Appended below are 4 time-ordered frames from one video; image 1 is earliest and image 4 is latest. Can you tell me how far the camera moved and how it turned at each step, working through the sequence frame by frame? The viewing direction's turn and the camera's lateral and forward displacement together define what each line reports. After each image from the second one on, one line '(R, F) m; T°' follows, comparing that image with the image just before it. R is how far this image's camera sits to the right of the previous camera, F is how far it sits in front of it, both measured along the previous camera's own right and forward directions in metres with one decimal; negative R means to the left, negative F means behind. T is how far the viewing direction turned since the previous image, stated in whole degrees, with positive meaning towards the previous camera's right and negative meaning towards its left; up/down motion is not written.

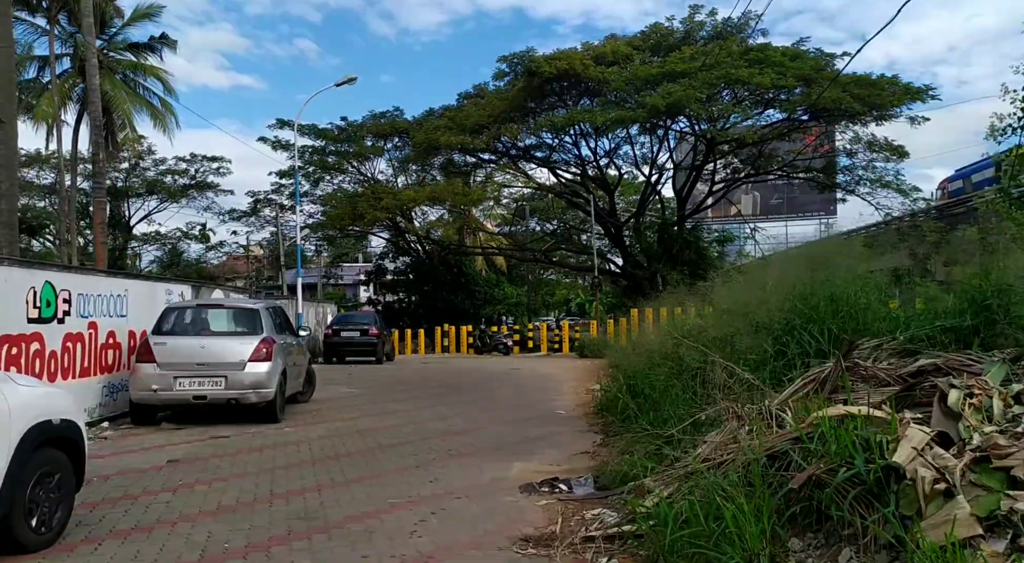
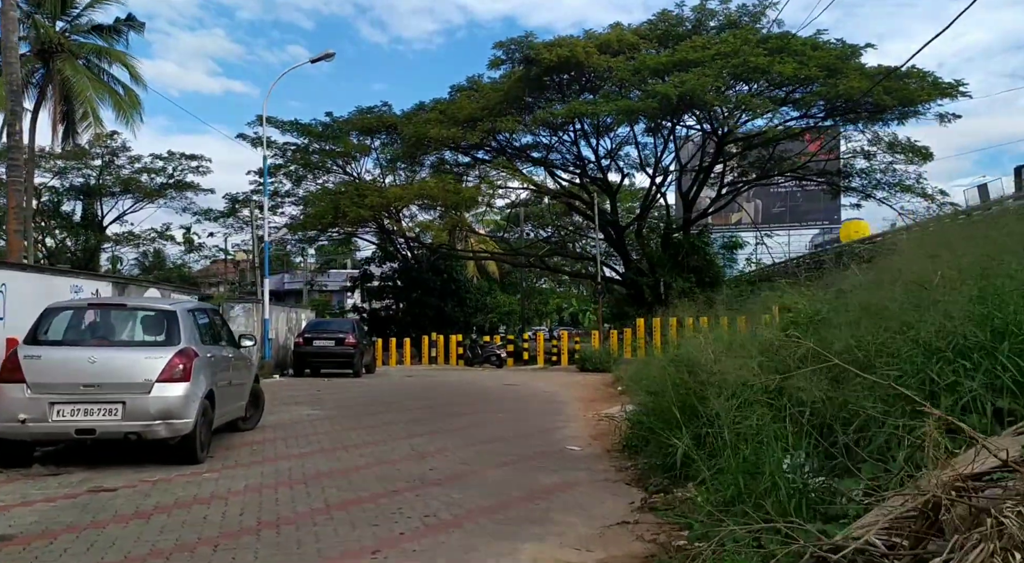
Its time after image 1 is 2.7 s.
(-0.1, +2.6) m; +1°
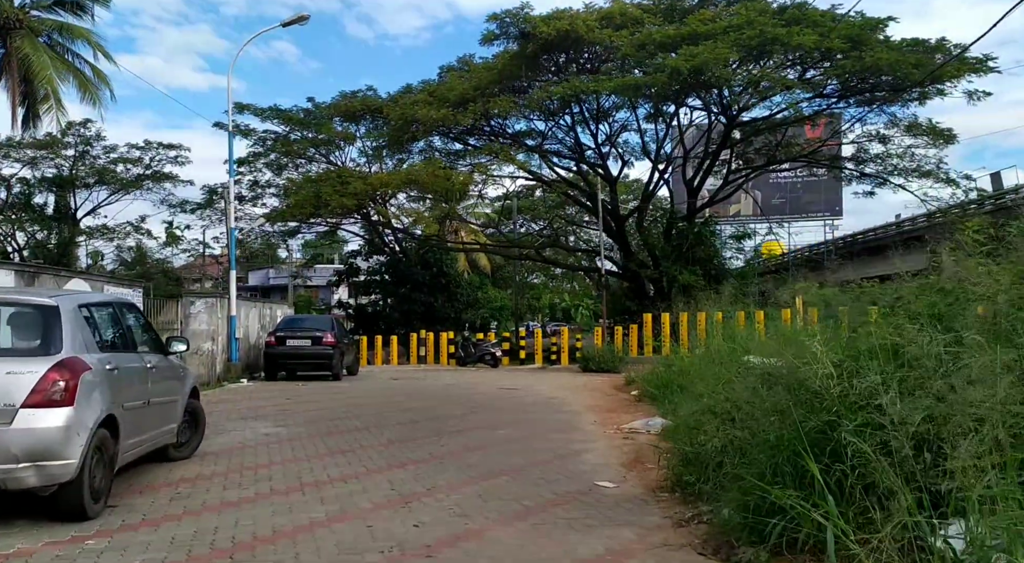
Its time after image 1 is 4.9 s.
(-0.2, +2.2) m; +1°
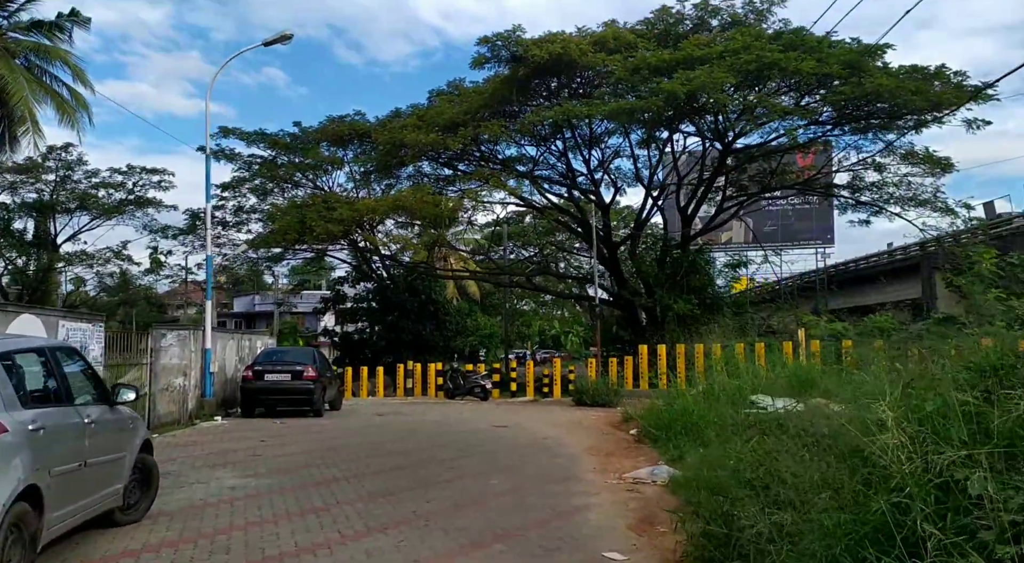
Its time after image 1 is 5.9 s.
(-0.1, +0.9) m; +1°
